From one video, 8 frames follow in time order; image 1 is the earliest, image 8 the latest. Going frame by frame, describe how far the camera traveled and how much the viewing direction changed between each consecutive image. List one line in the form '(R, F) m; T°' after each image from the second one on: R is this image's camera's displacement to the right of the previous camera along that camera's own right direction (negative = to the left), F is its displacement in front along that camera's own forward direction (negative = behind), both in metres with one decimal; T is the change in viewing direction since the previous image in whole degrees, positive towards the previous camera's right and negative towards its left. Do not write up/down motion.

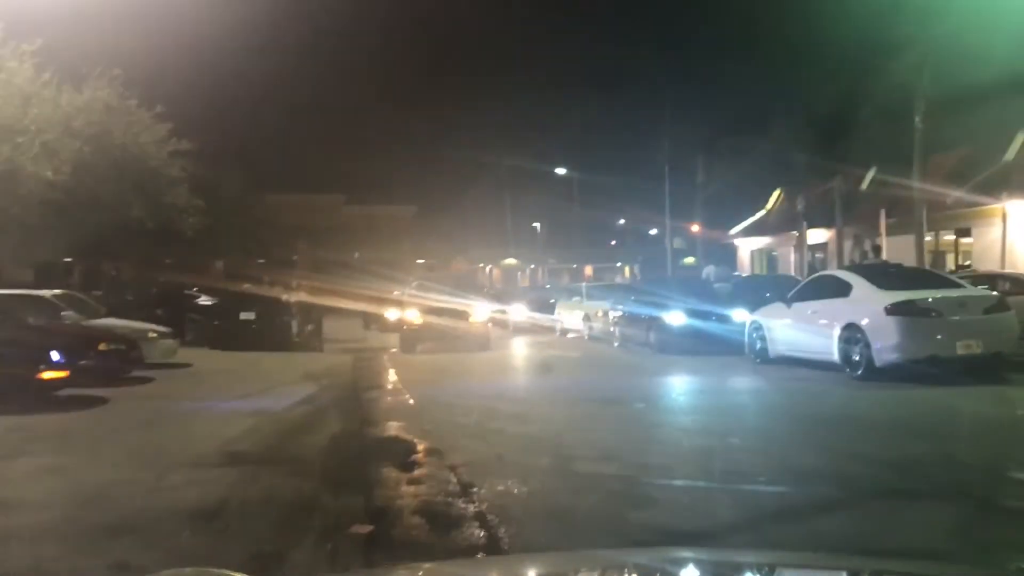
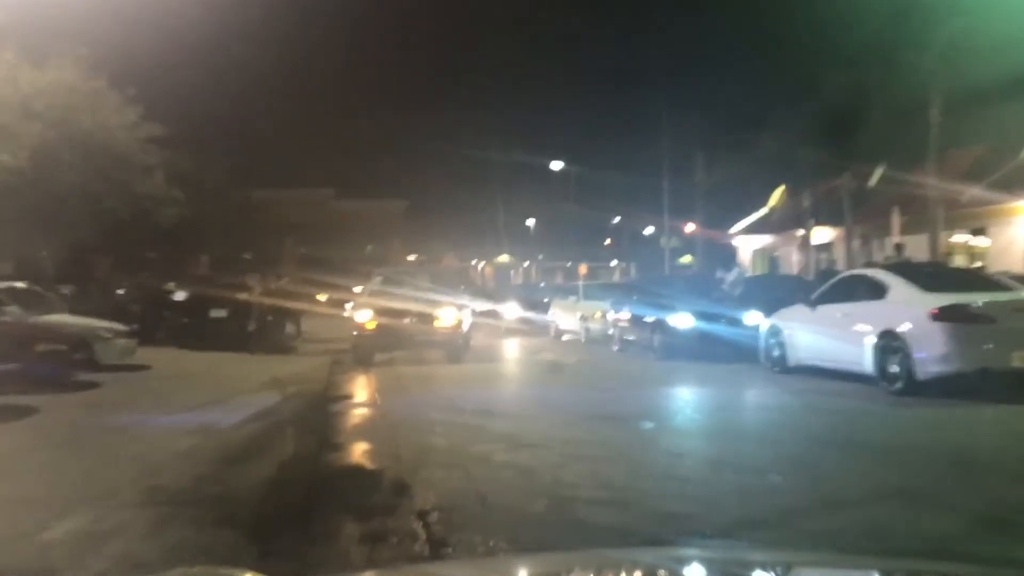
(0.0, +2.0) m; 0°
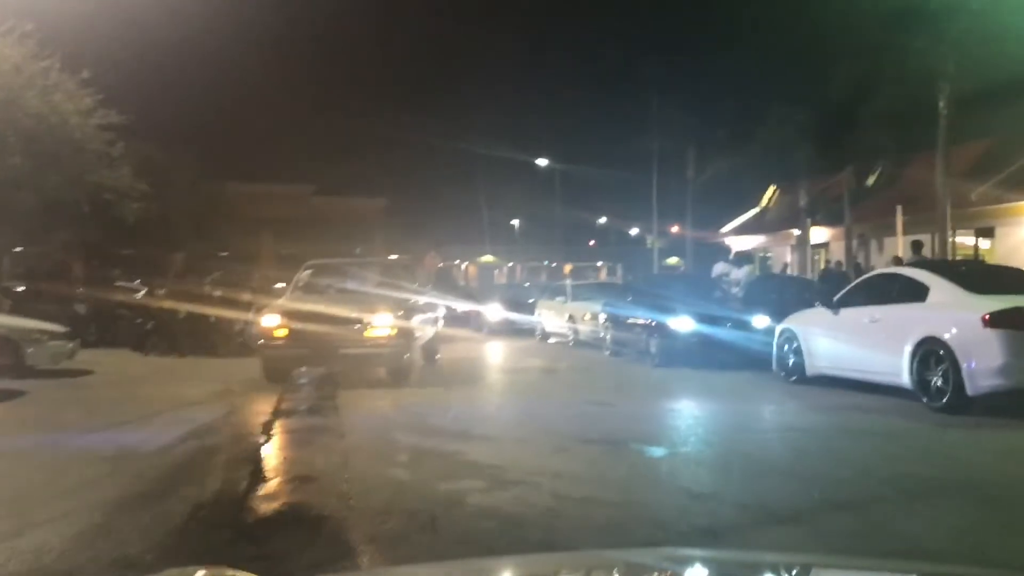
(0.0, +2.0) m; +1°
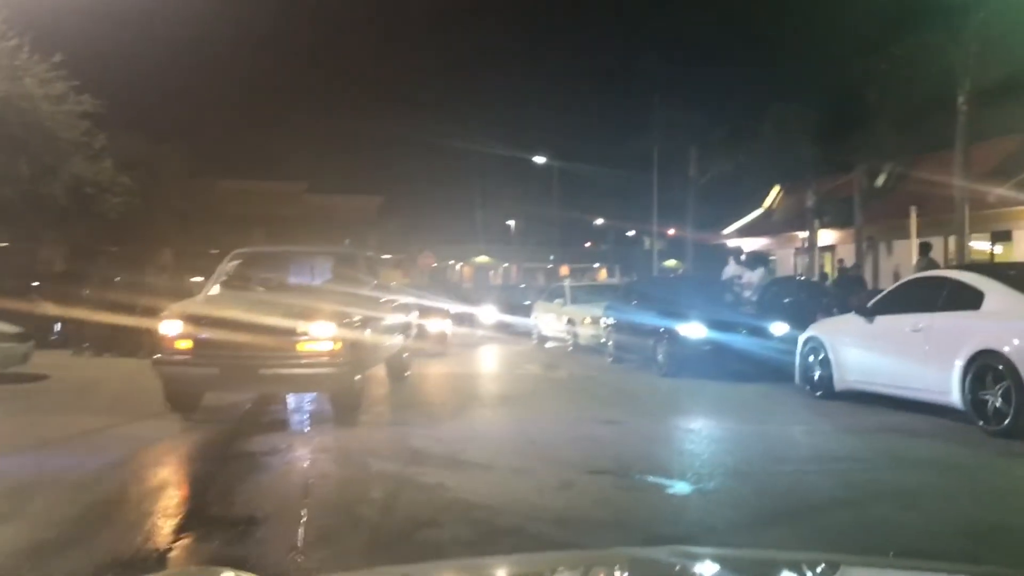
(0.0, +1.6) m; 0°
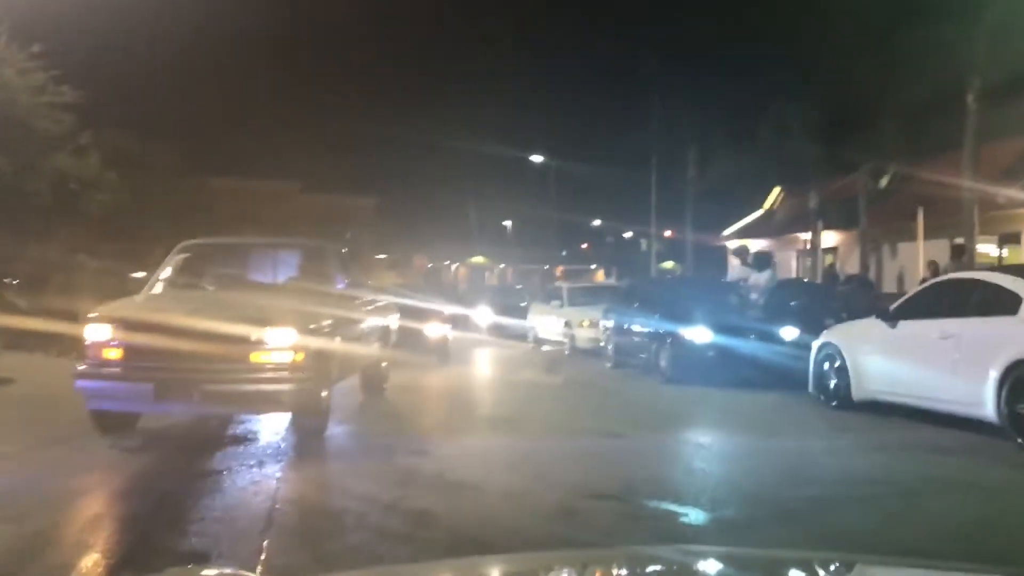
(0.0, +1.0) m; 0°
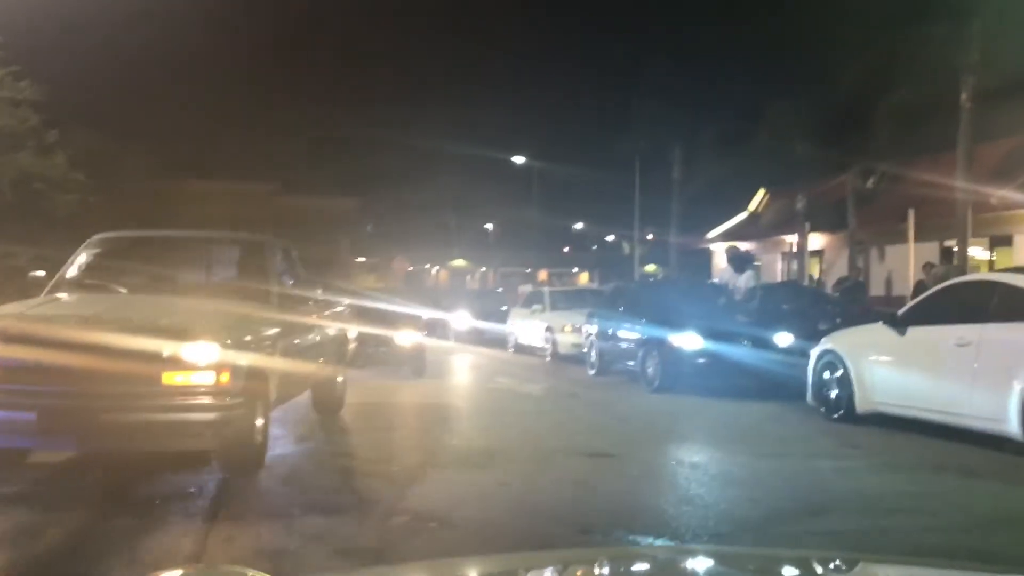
(+0.1, +1.0) m; +1°
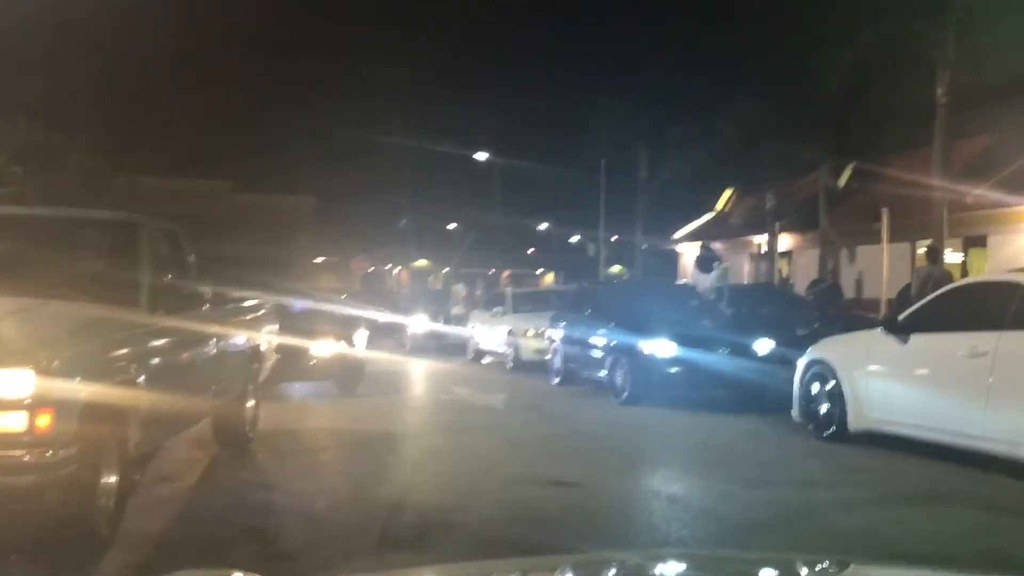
(+0.1, +1.4) m; +2°
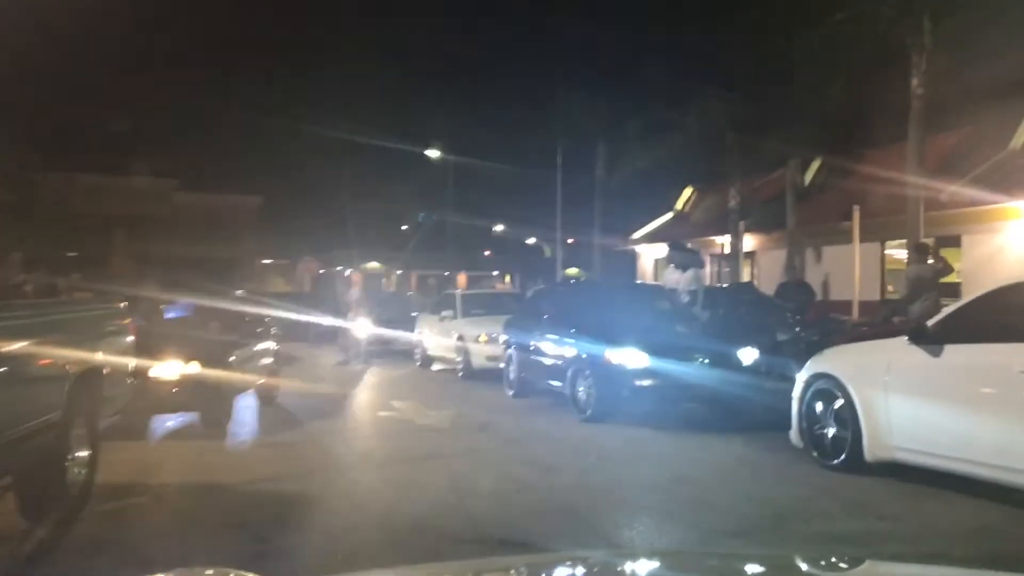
(+0.1, +2.0) m; +3°
